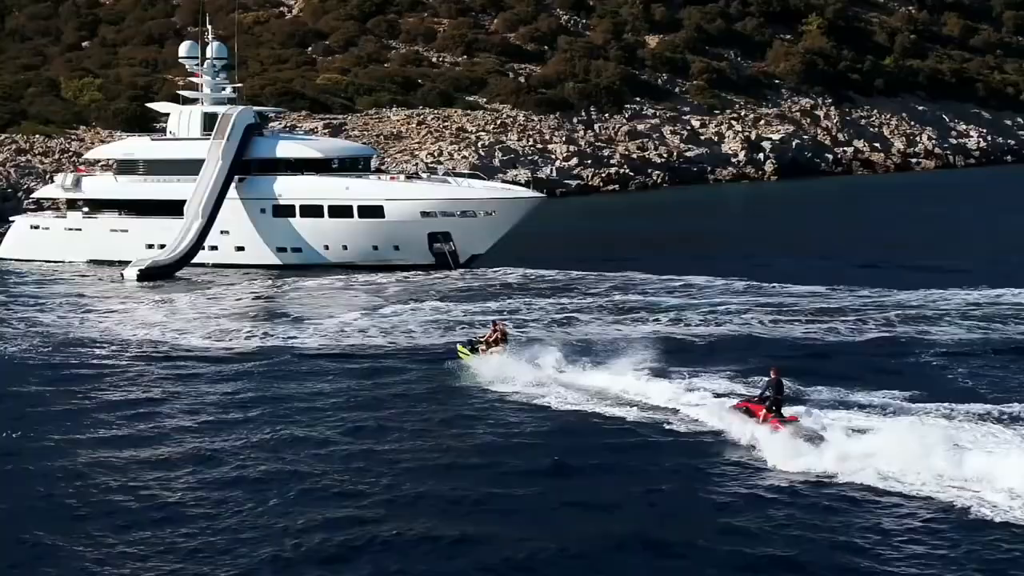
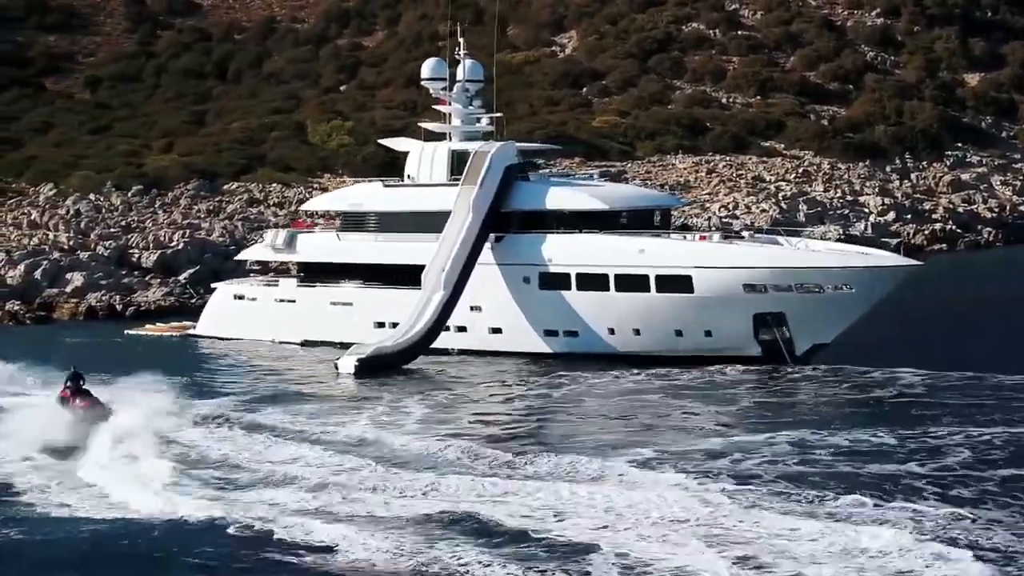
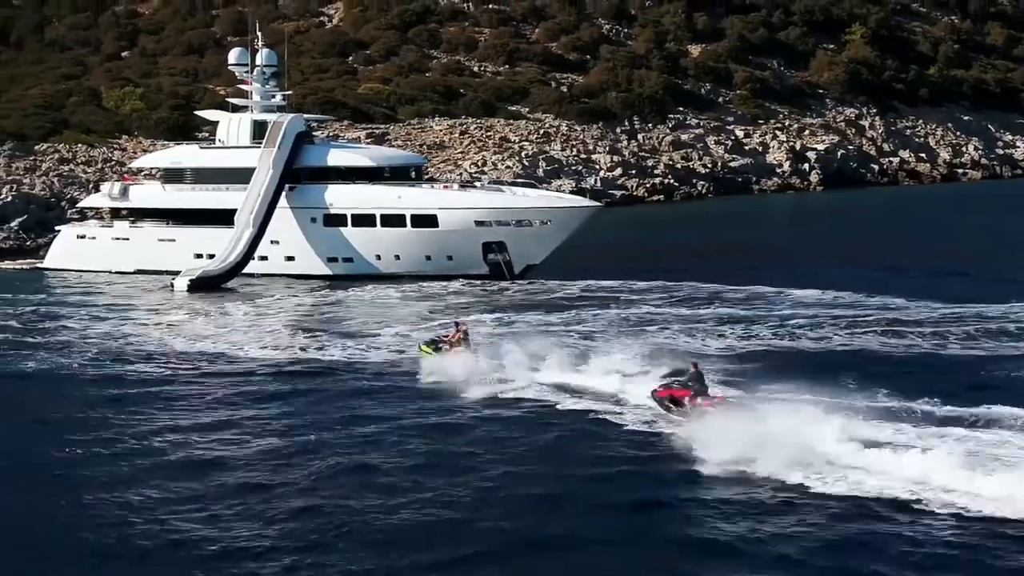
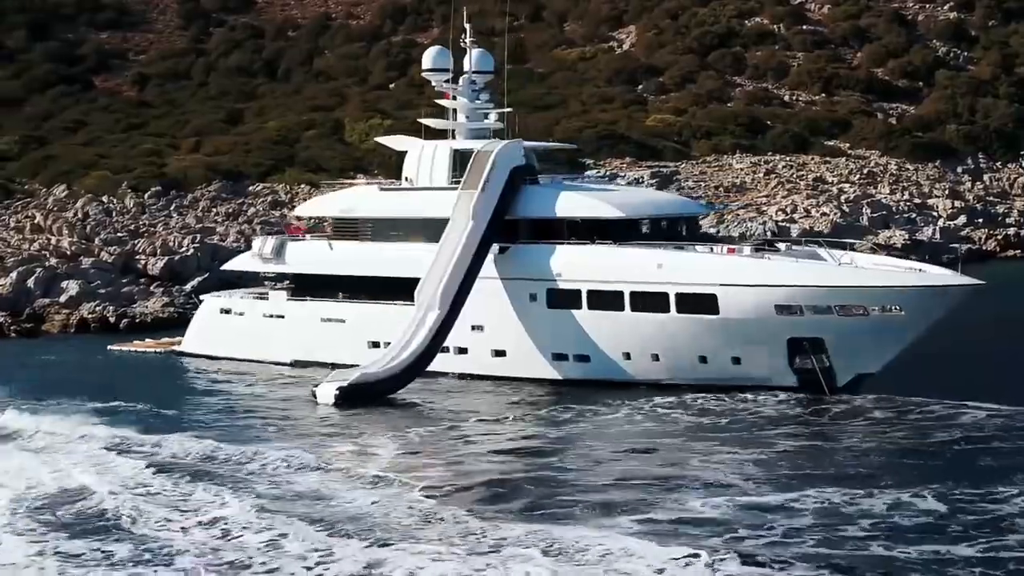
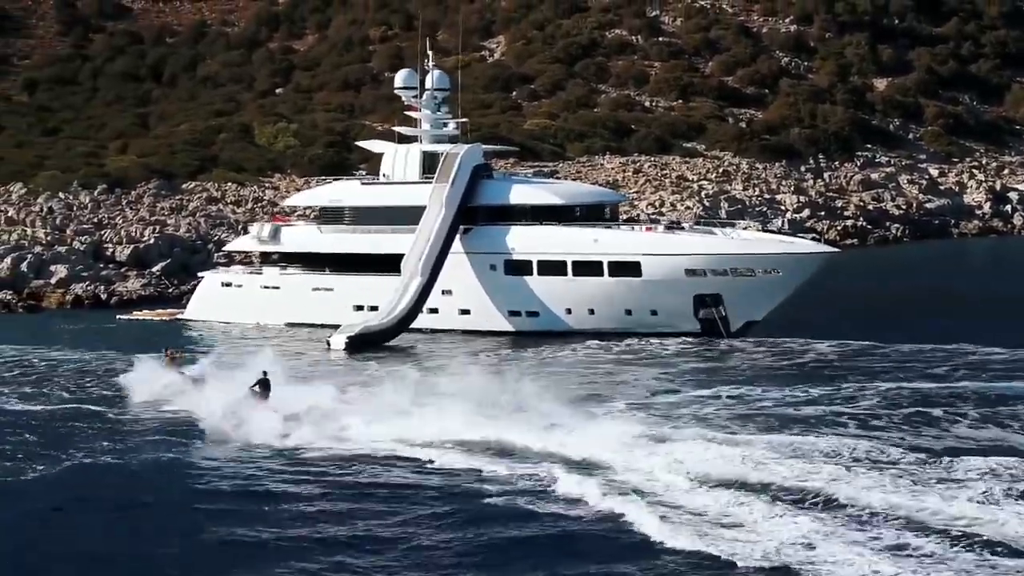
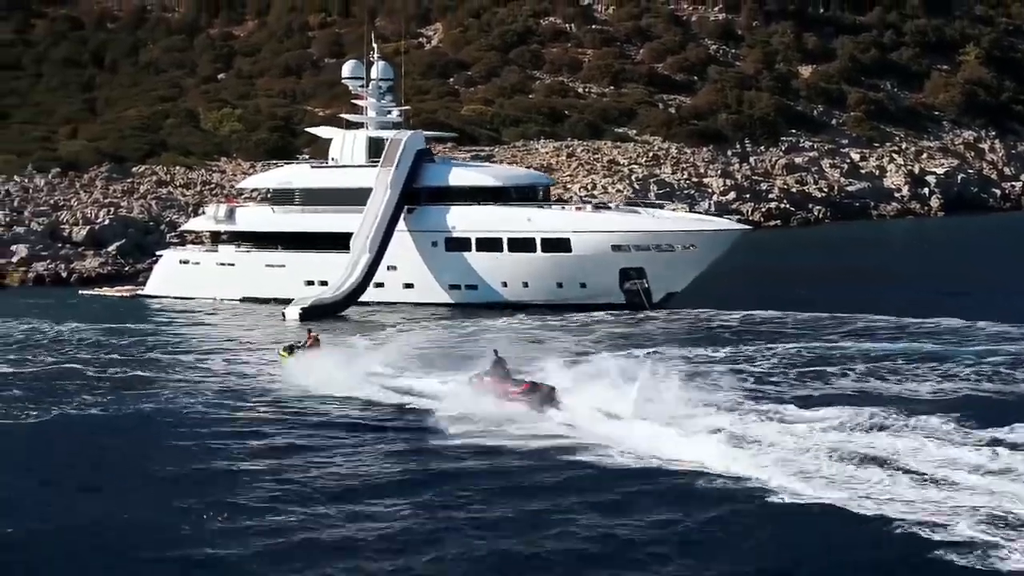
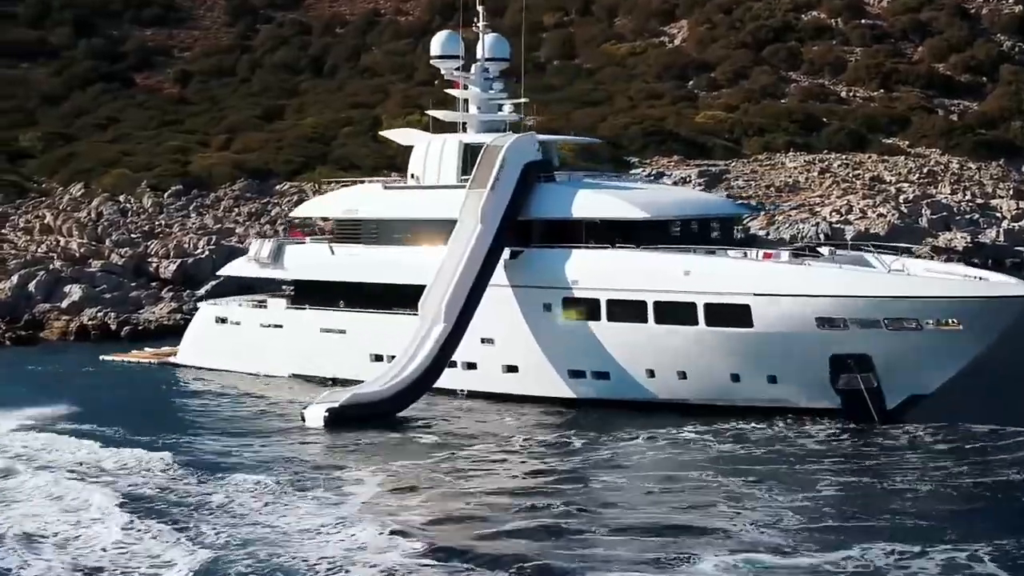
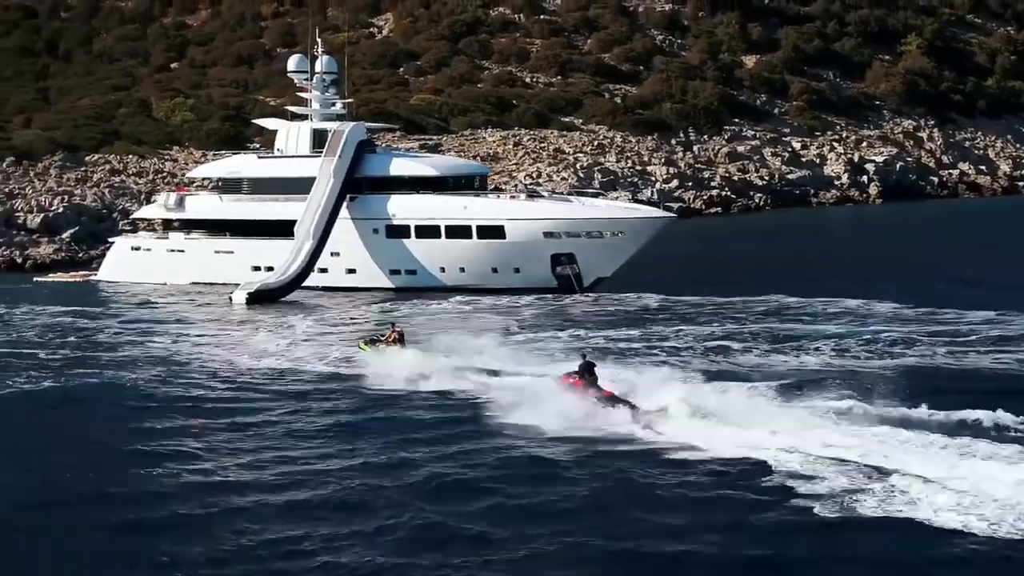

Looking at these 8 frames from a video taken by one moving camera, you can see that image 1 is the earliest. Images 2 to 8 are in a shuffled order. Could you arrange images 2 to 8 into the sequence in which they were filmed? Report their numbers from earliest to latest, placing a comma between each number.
3, 8, 6, 5, 2, 4, 7
